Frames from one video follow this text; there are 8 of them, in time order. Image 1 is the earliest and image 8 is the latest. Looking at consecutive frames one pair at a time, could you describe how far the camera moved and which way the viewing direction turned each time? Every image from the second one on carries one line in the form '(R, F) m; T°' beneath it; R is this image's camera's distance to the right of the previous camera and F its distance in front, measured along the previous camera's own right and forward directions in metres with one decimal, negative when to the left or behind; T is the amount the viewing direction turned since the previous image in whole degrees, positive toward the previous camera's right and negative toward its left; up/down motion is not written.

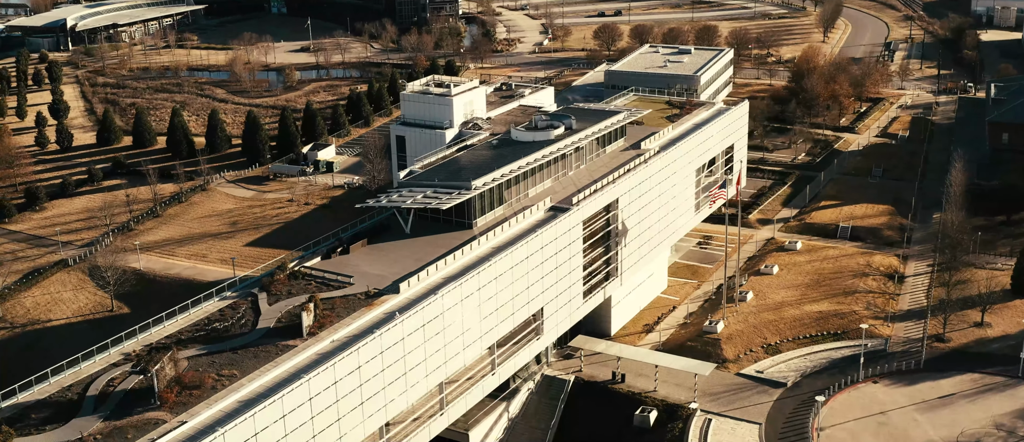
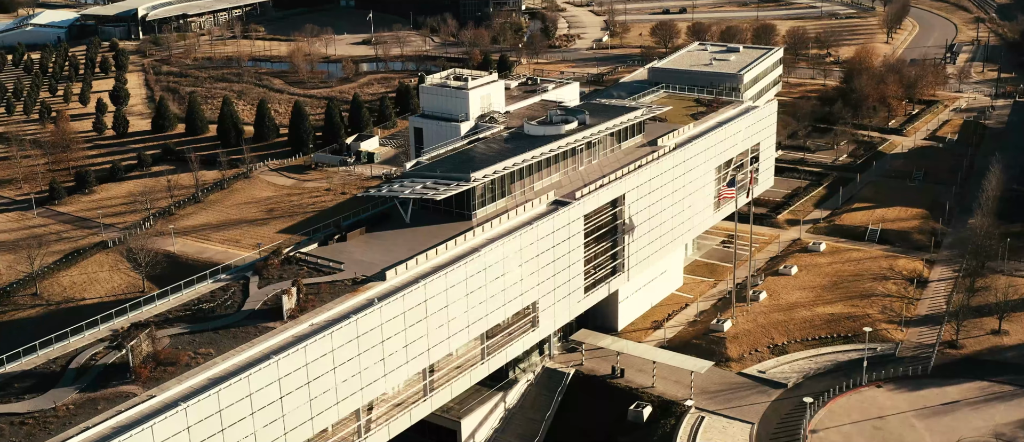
(+2.6, -0.1) m; -3°
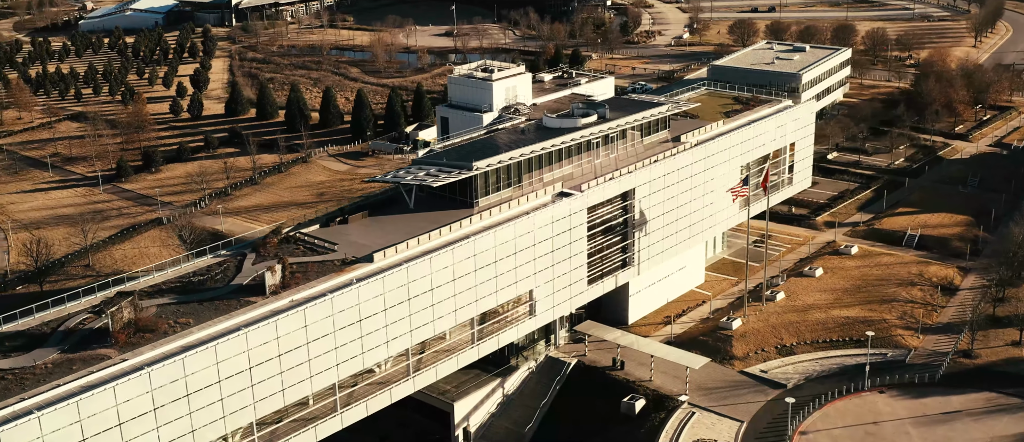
(+3.4, -0.4) m; -4°
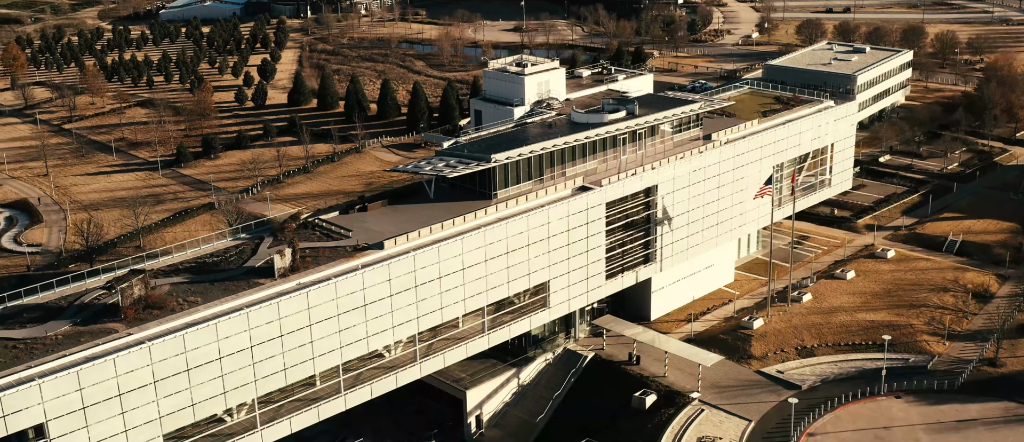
(+2.1, -0.4) m; -4°
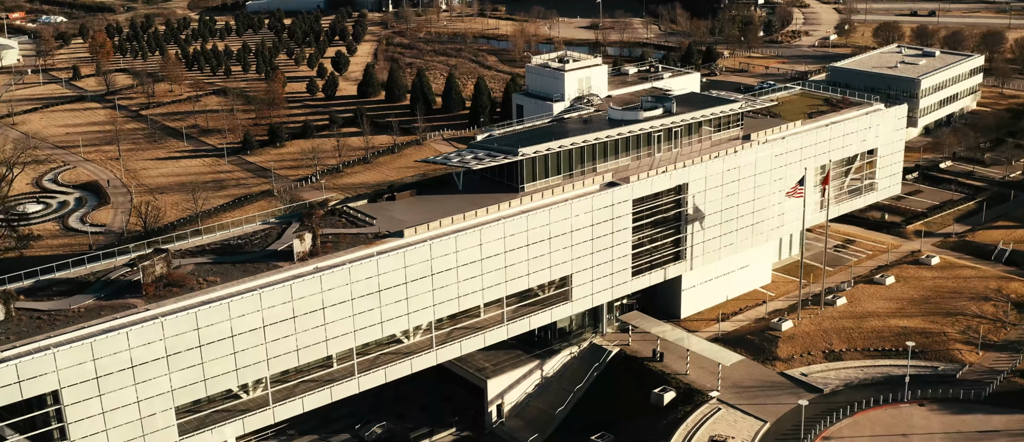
(+2.1, -0.5) m; -4°
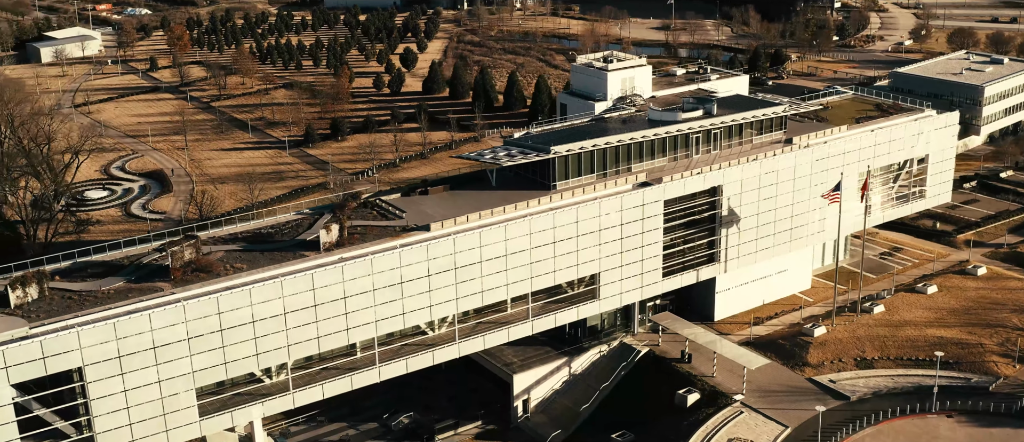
(+1.7, -0.5) m; -4°
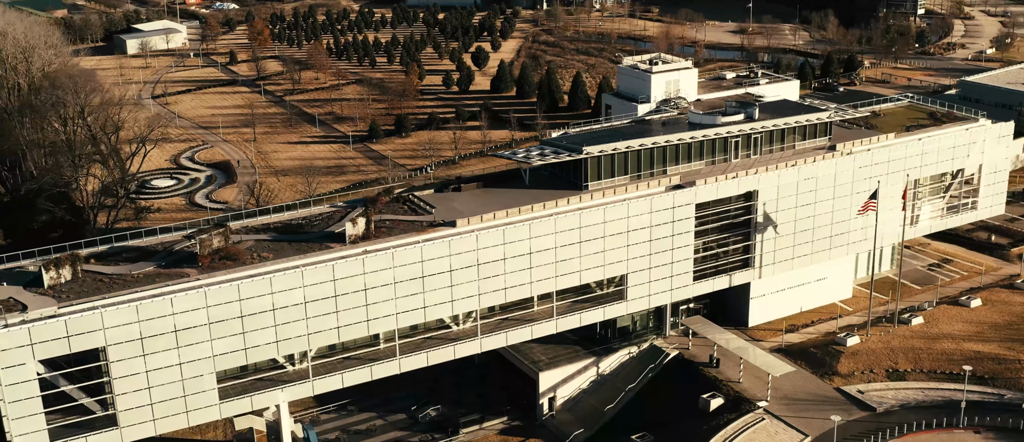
(+2.0, -0.5) m; -4°
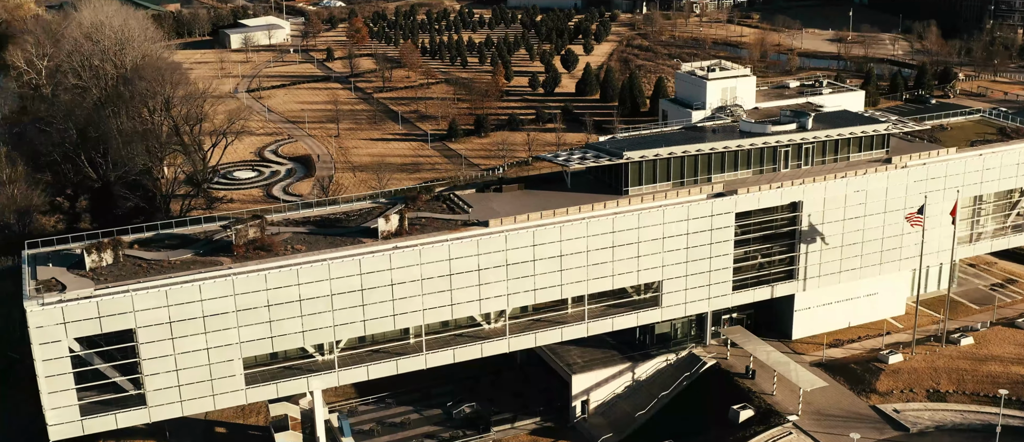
(+2.6, -0.6) m; -5°
